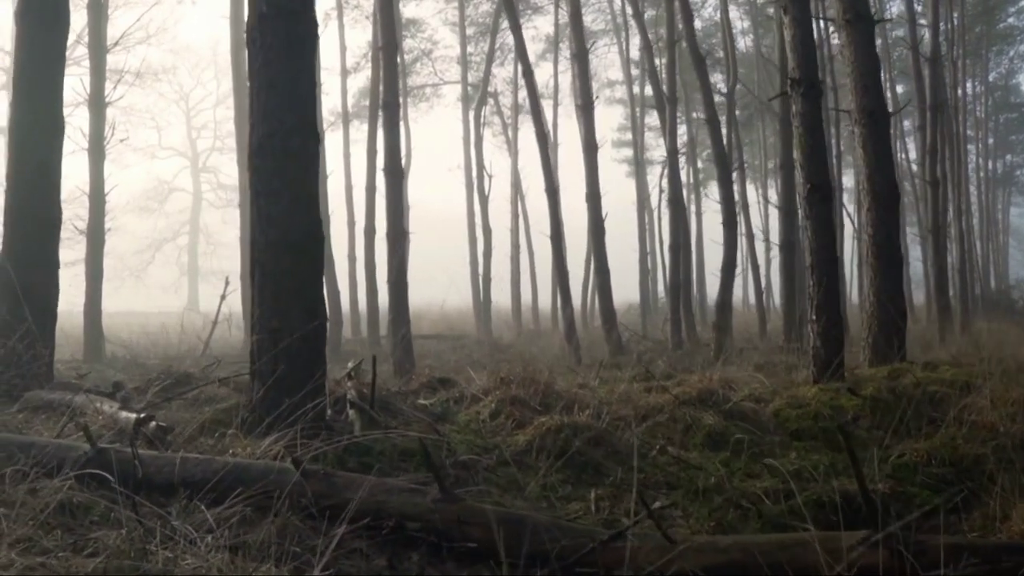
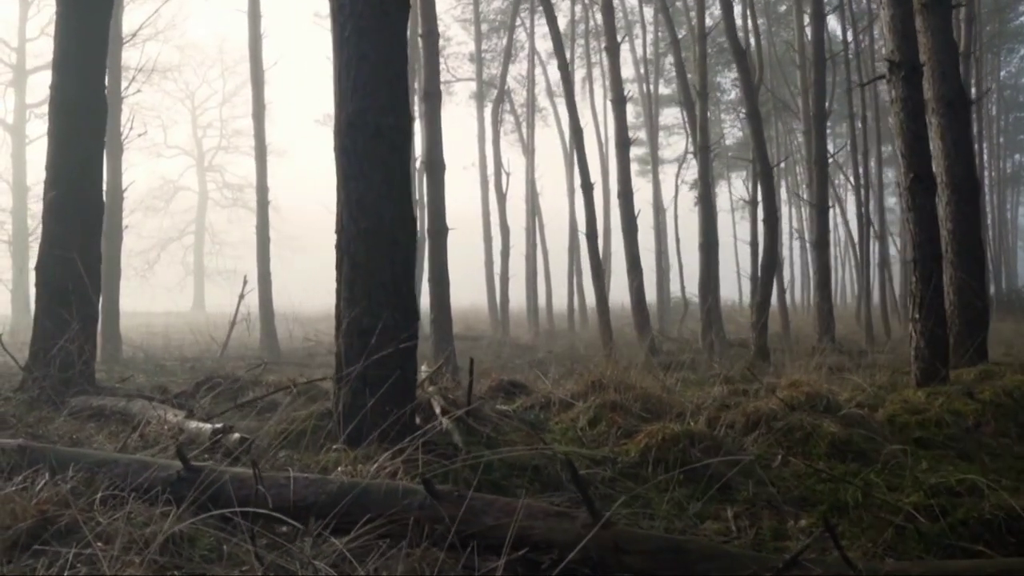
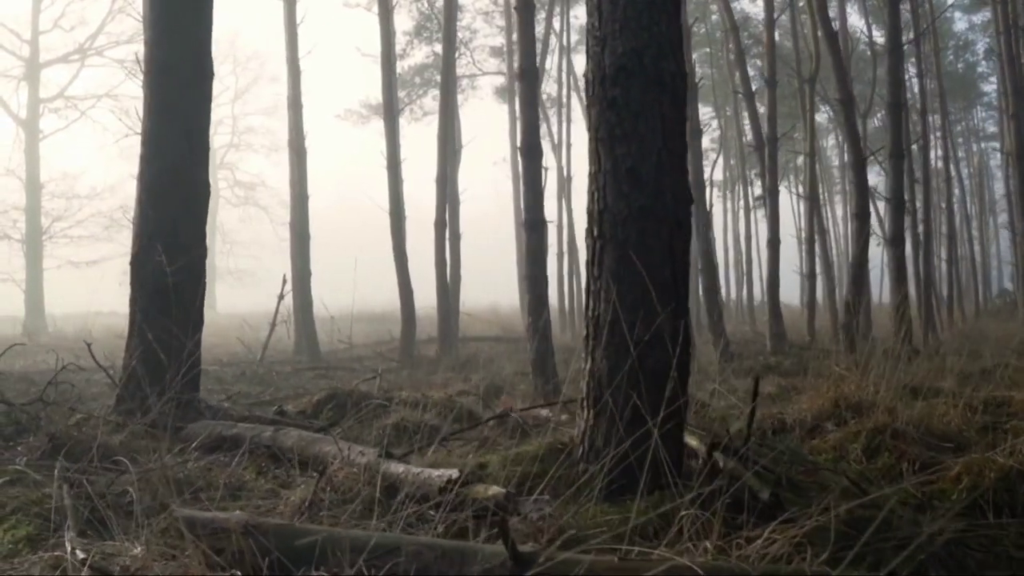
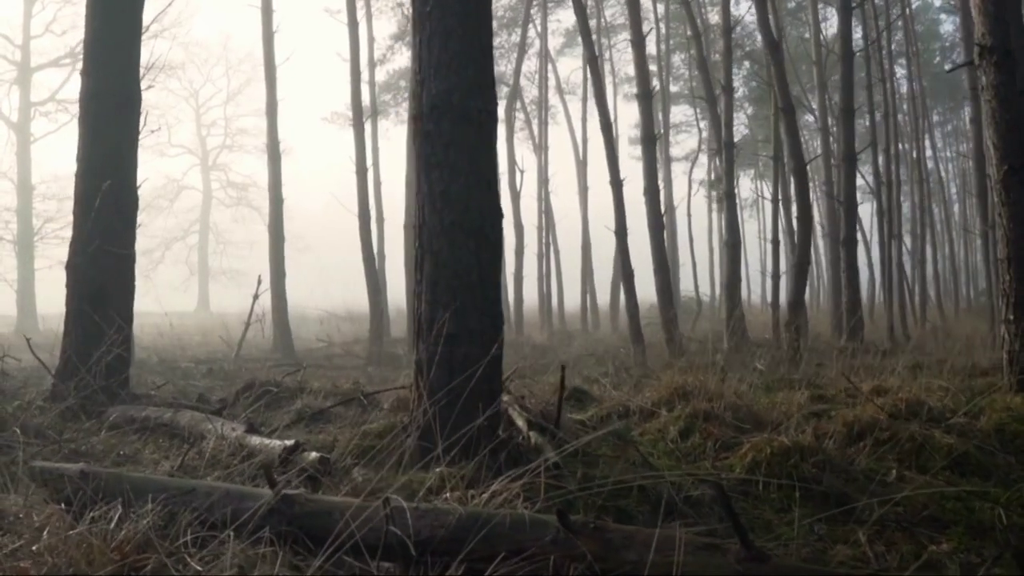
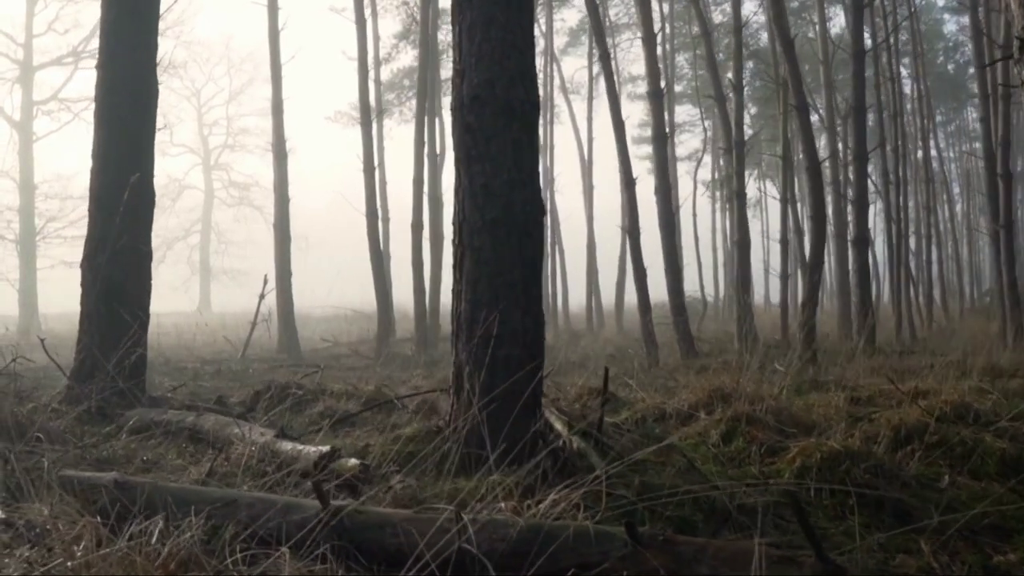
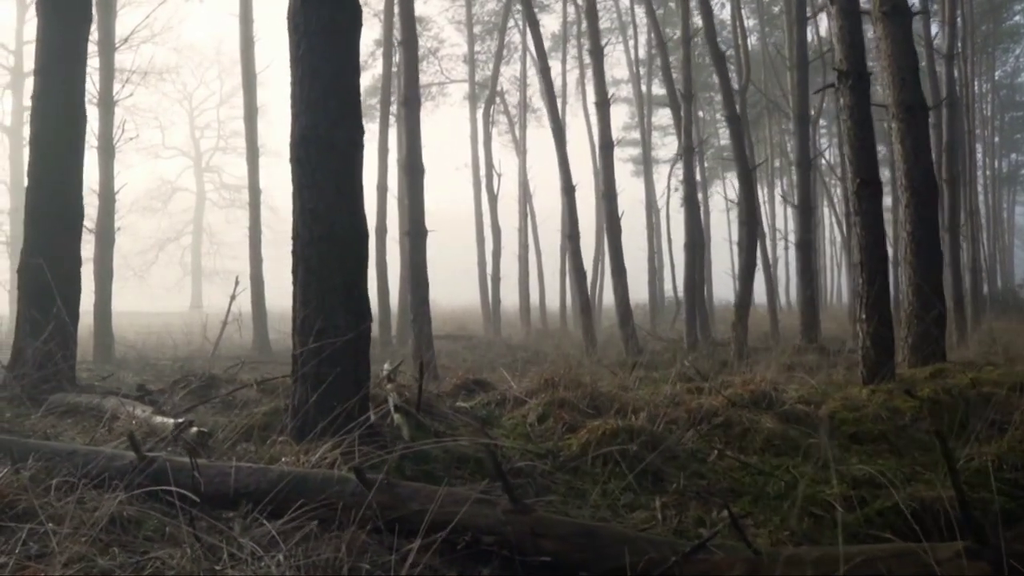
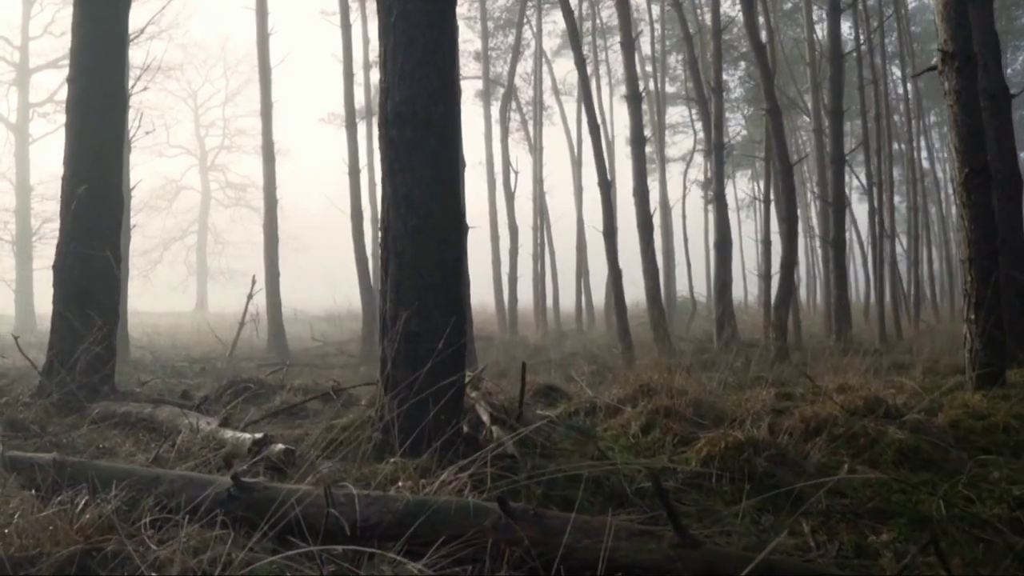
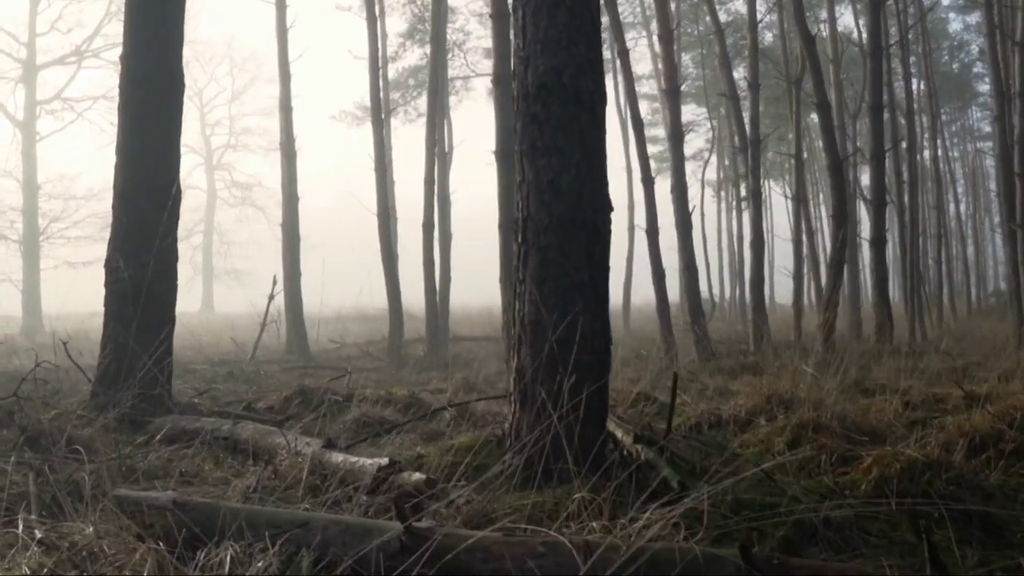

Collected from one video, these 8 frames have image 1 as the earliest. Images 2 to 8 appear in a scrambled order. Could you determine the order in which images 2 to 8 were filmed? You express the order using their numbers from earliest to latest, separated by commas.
6, 2, 7, 4, 5, 8, 3
